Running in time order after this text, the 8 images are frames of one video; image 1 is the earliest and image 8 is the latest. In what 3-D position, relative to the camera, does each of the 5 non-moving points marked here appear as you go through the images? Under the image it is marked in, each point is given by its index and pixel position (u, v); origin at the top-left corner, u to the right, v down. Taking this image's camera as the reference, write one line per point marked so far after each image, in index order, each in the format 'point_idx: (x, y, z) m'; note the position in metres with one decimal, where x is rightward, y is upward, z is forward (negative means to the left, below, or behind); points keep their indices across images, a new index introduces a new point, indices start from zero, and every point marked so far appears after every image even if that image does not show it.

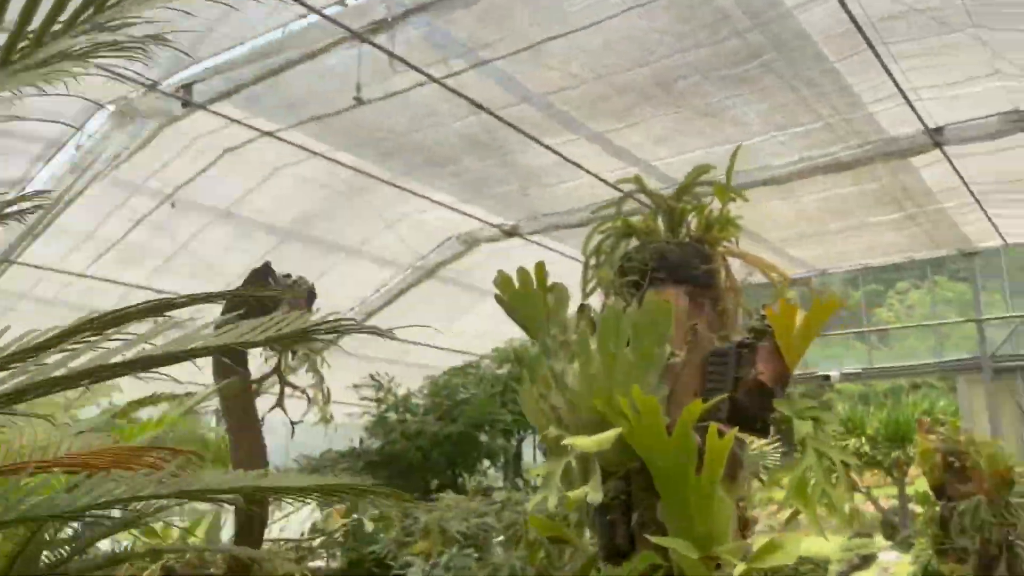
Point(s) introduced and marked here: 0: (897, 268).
0: (+2.9, 0.0, +6.4) m
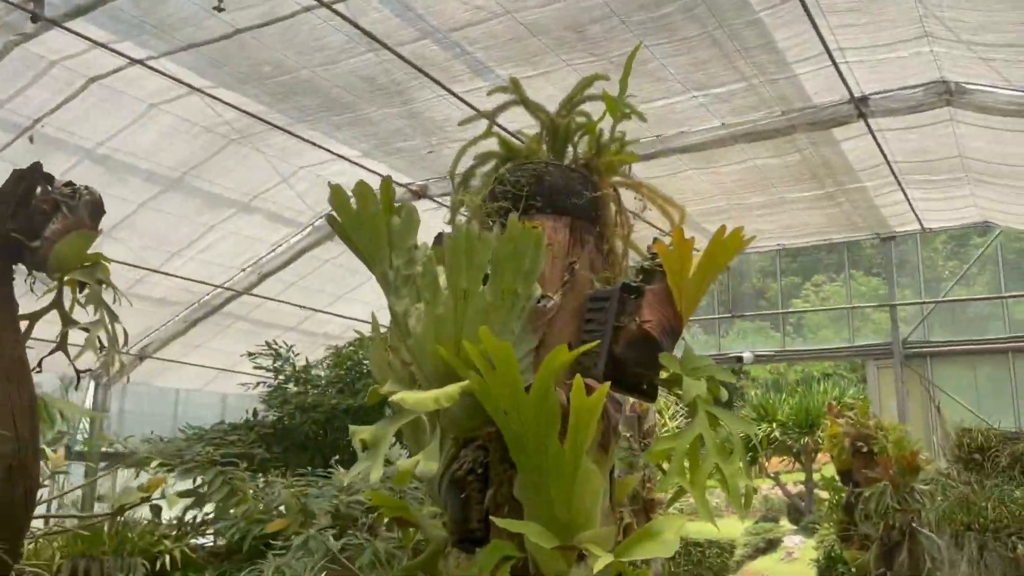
0: (+2.3, +0.2, +6.3) m
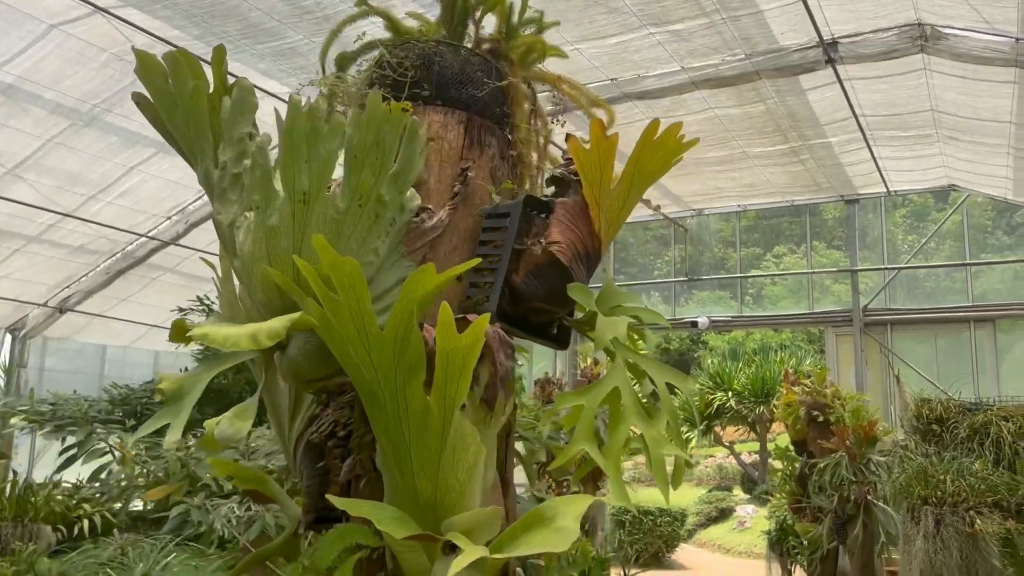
0: (+1.9, +0.4, +6.1) m
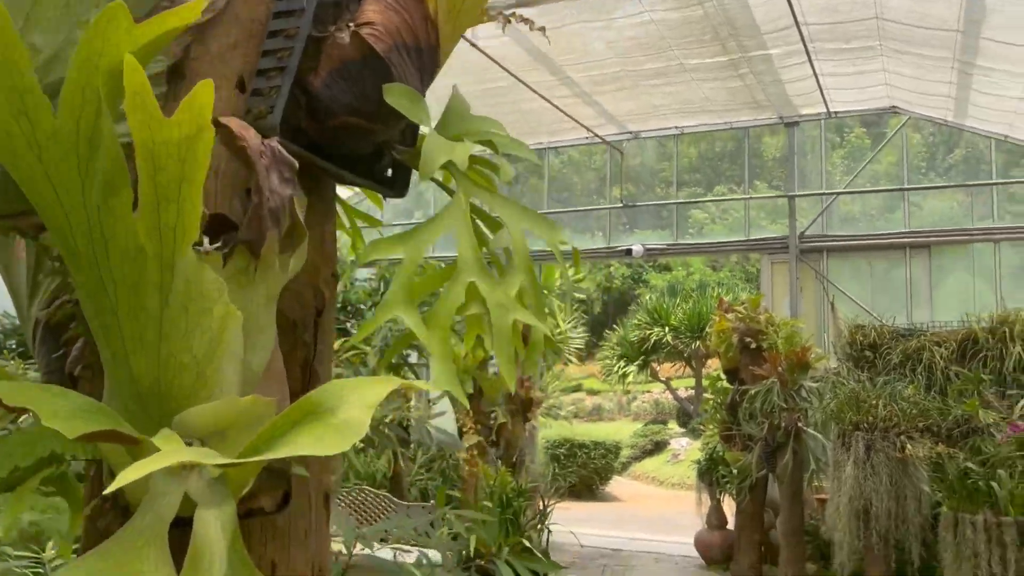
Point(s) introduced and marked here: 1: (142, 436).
0: (+1.4, +0.9, +5.9) m
1: (-0.2, -0.1, +0.6) m
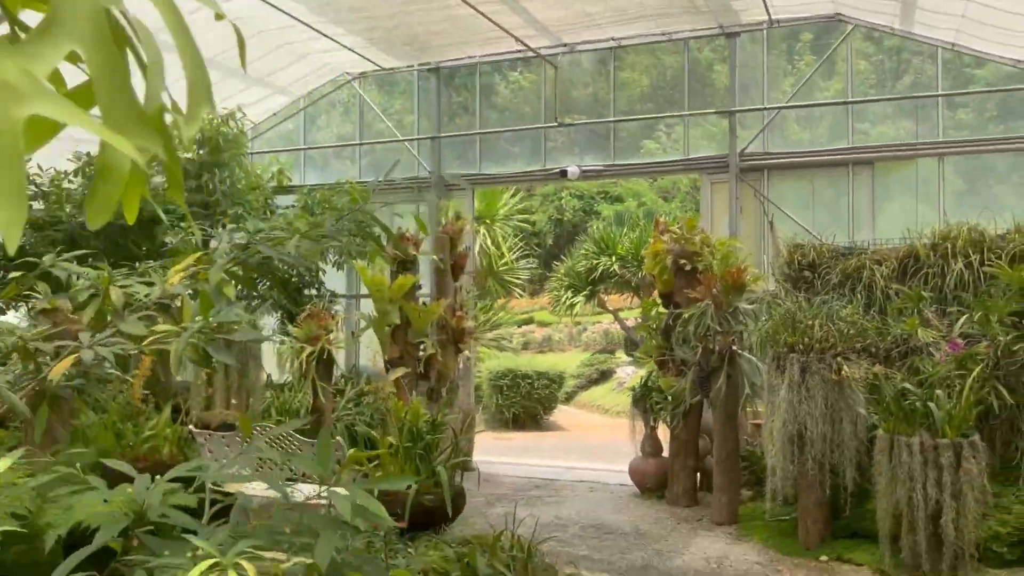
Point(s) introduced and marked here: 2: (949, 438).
0: (+0.9, +1.4, +5.6) m
1: (-0.4, 0.0, +0.3) m
2: (+1.6, -0.5, +3.1) m
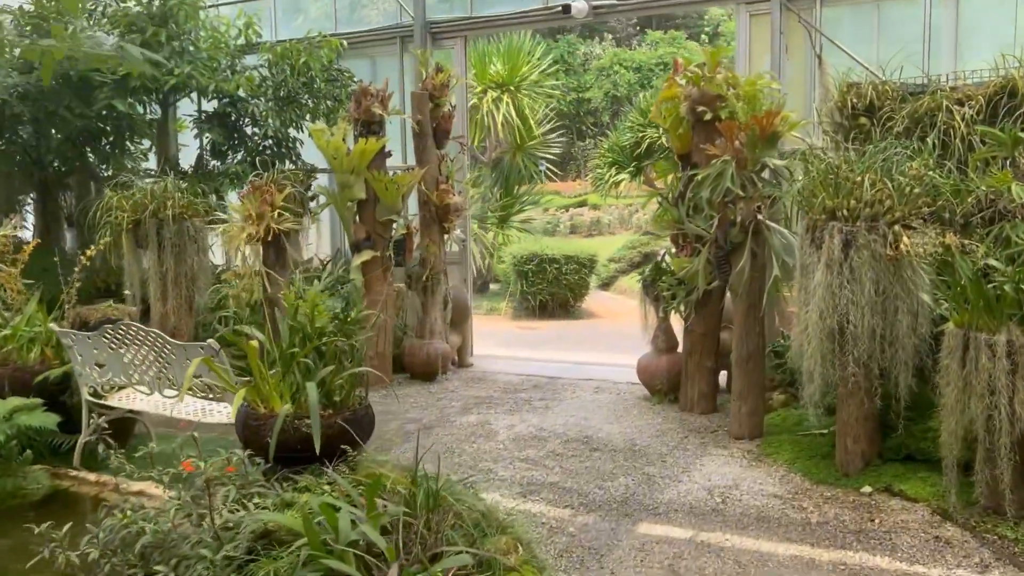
0: (+0.9, +2.1, +4.4) m
1: (-0.8, 0.0, -0.5) m
2: (+1.4, -0.1, +2.2) m
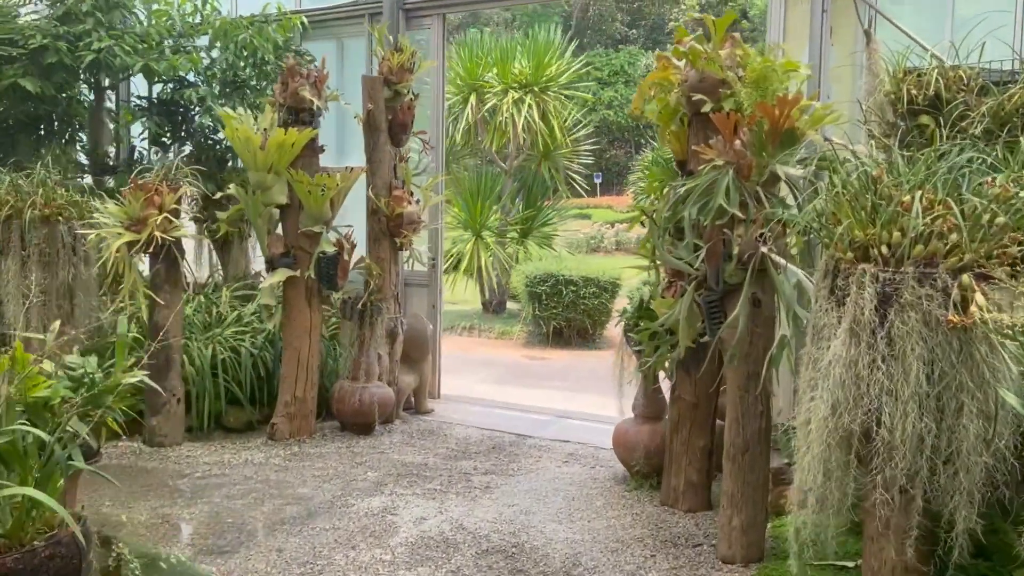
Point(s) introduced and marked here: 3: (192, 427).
0: (+0.8, +2.0, +3.5) m
1: (-1.3, 0.0, -1.3) m
2: (+1.0, -0.3, +1.2) m
3: (-1.3, -0.6, +3.5) m
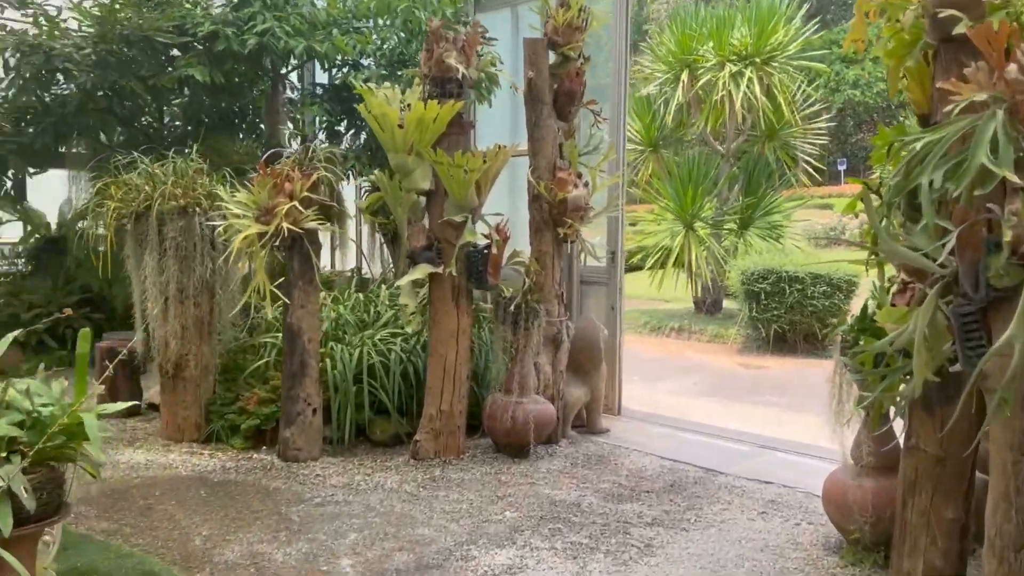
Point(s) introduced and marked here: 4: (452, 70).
0: (+1.4, +2.0, +2.6) m
1: (-2.0, -0.1, -1.5) m
2: (+1.0, -0.3, +0.3) m
3: (-0.7, -0.6, +3.2) m
4: (-0.2, +0.7, +2.9) m
